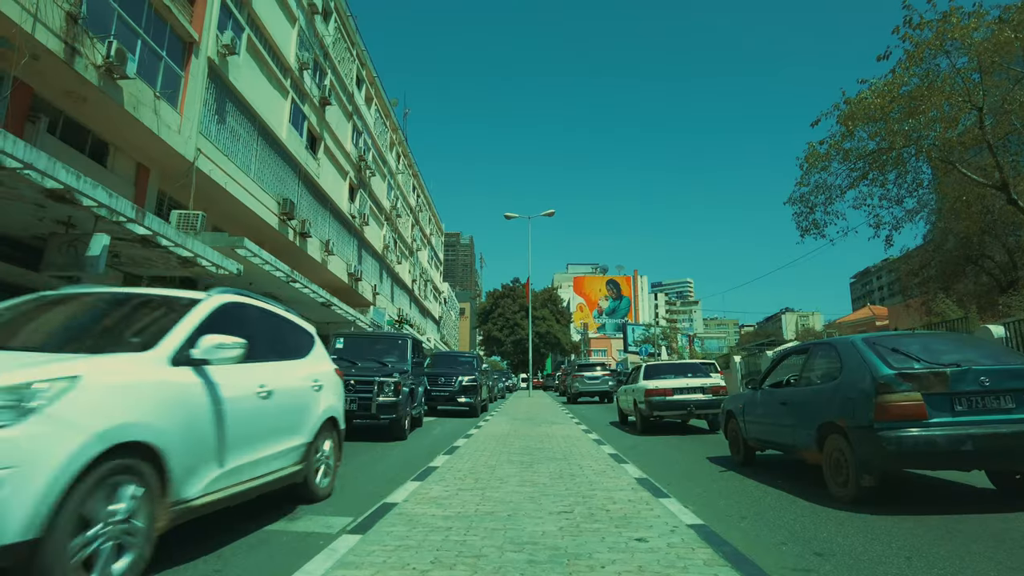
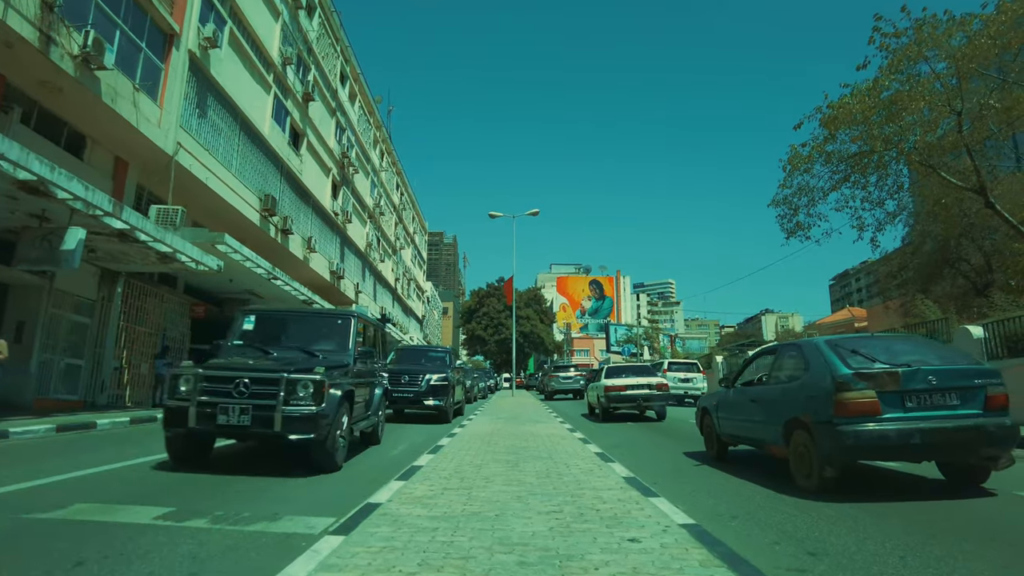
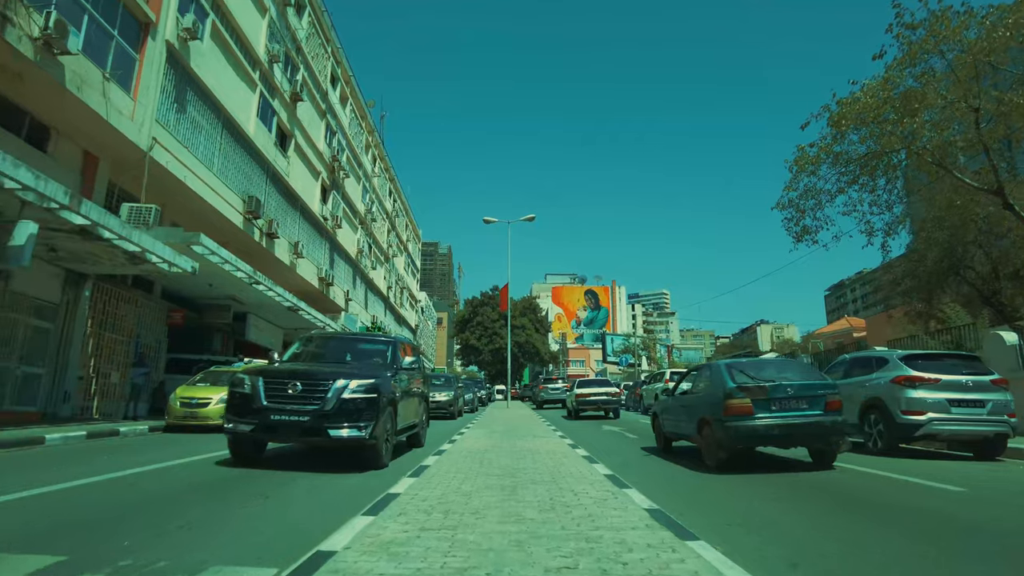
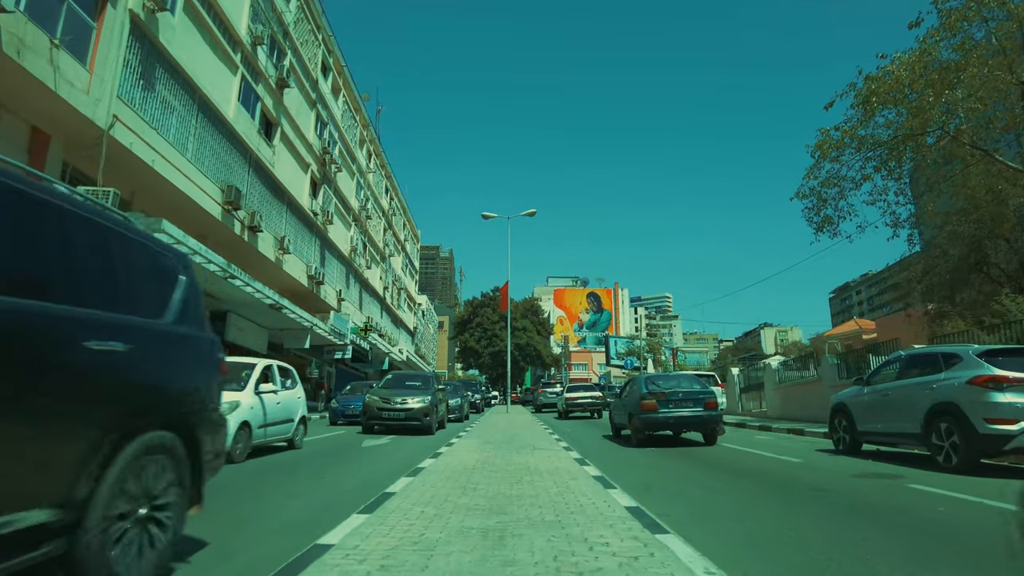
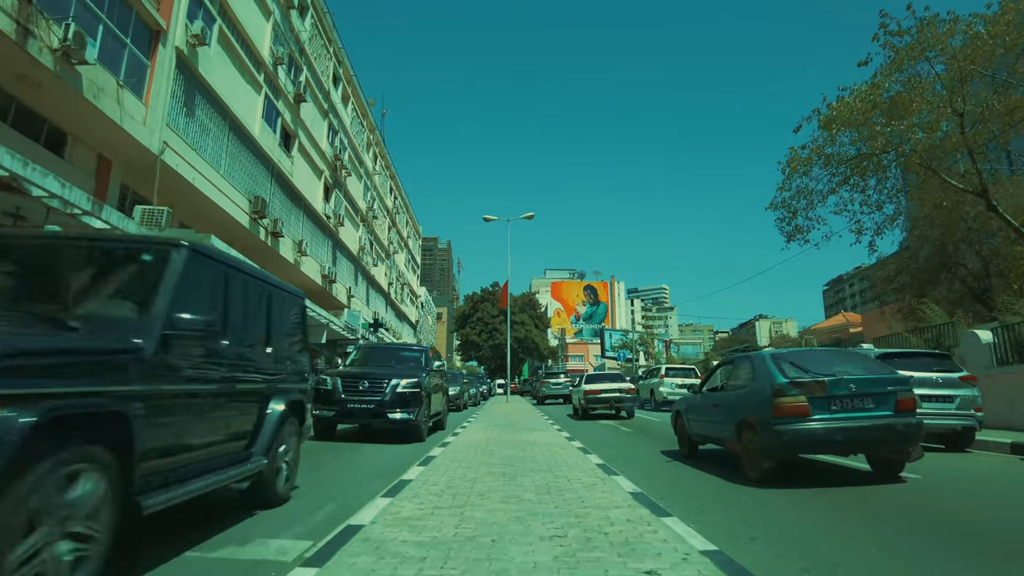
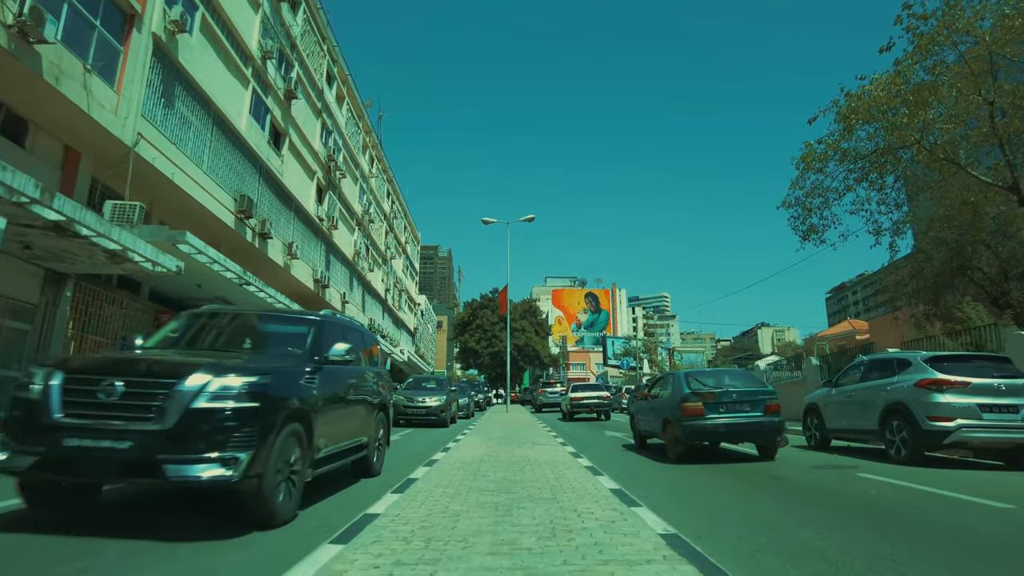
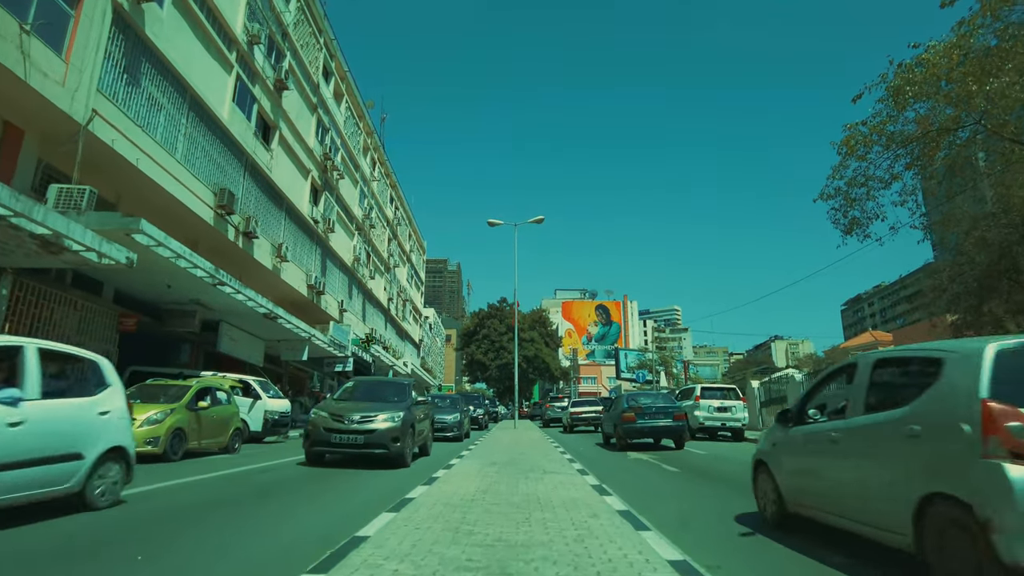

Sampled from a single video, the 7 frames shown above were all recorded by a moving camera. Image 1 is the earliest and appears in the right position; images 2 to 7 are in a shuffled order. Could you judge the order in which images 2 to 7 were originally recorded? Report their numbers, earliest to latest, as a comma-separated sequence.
2, 5, 3, 6, 4, 7
